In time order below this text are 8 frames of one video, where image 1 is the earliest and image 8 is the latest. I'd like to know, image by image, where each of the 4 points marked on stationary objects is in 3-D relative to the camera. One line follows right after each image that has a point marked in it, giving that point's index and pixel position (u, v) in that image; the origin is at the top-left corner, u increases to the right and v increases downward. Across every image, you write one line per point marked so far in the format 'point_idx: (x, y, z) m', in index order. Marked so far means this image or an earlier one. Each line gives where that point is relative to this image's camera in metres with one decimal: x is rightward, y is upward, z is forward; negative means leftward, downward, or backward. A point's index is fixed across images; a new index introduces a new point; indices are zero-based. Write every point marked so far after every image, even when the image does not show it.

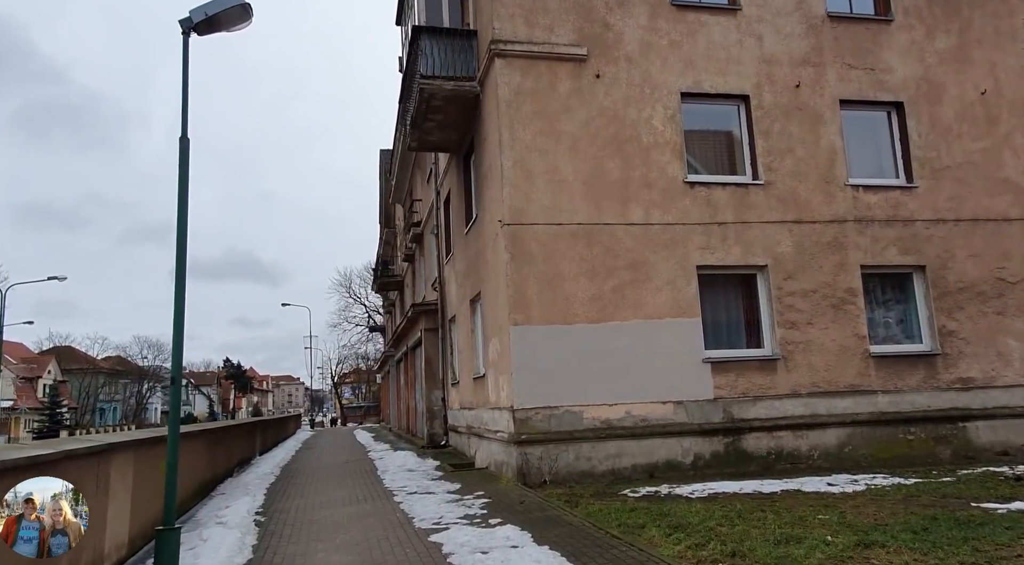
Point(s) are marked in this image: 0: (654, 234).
0: (+2.2, +0.7, +11.3) m
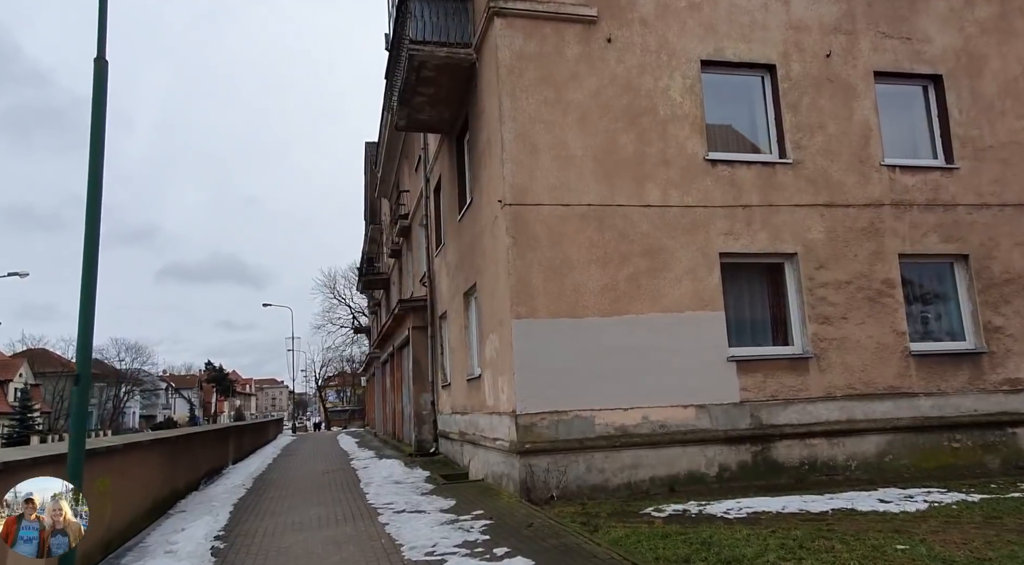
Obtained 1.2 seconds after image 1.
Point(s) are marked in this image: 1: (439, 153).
0: (+2.2, +0.9, +10.0) m
1: (-1.5, +2.8, +15.4) m
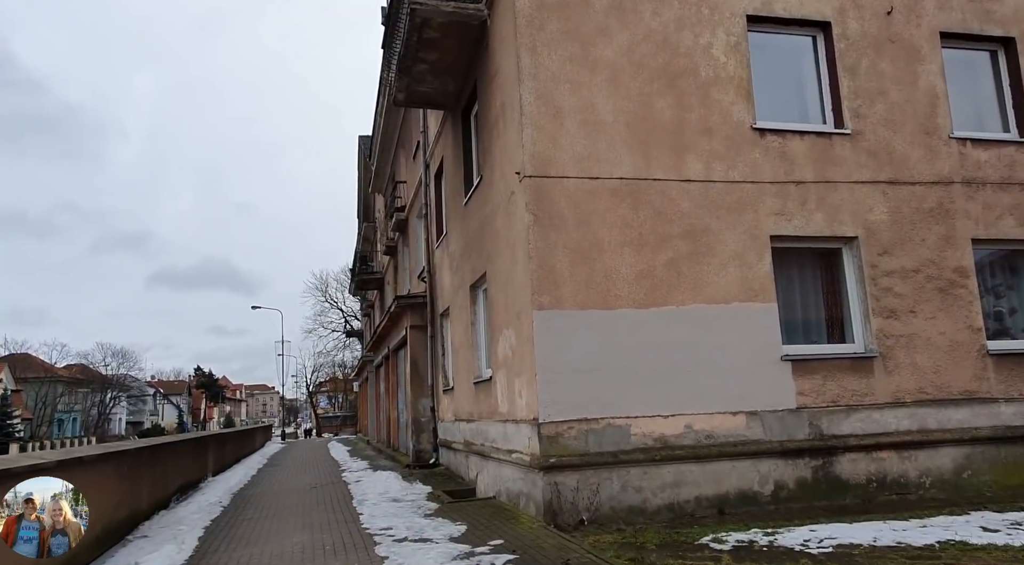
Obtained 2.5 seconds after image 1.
0: (+2.4, +1.1, +8.7) m
1: (-1.3, +2.9, +14.0) m
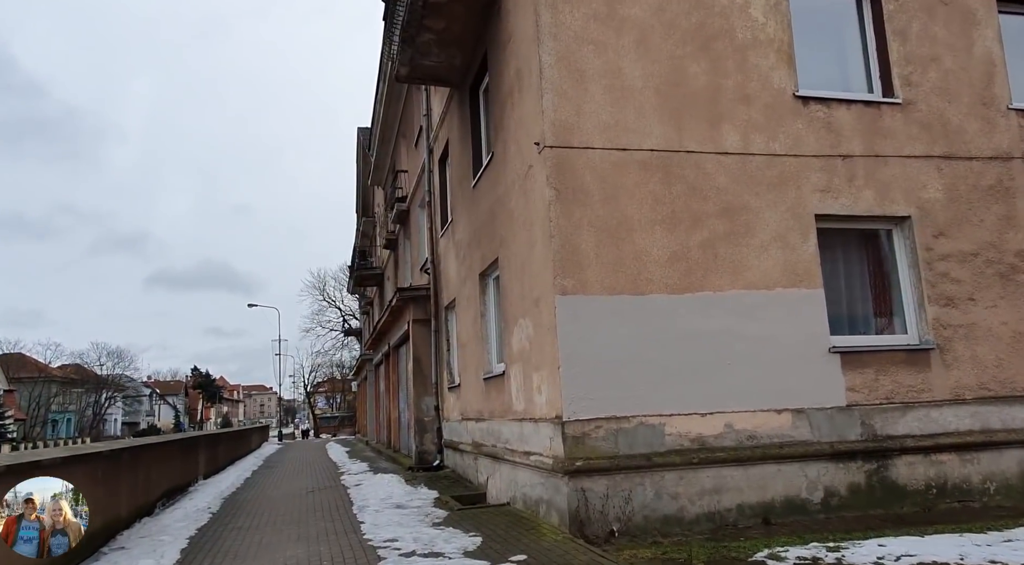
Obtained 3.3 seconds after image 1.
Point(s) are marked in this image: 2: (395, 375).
0: (+2.6, +1.2, +7.8) m
1: (-1.2, +3.0, +13.1) m
2: (-3.1, -2.5, +19.4) m
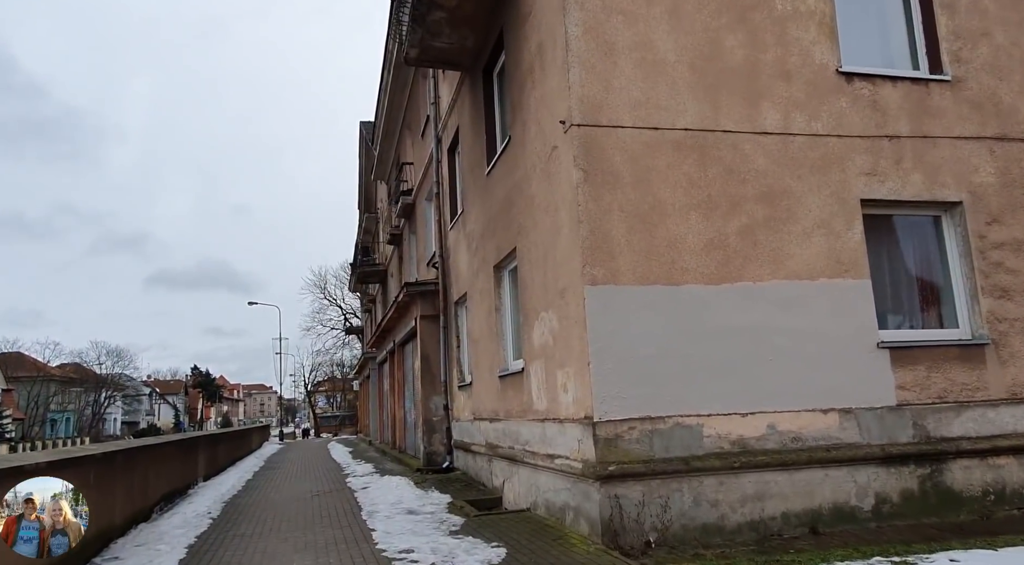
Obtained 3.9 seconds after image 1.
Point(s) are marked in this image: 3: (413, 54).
0: (+2.8, +1.3, +7.2) m
1: (-0.9, +3.1, +12.6) m
2: (-2.9, -2.4, +18.8) m
3: (-1.5, +3.4, +10.7) m
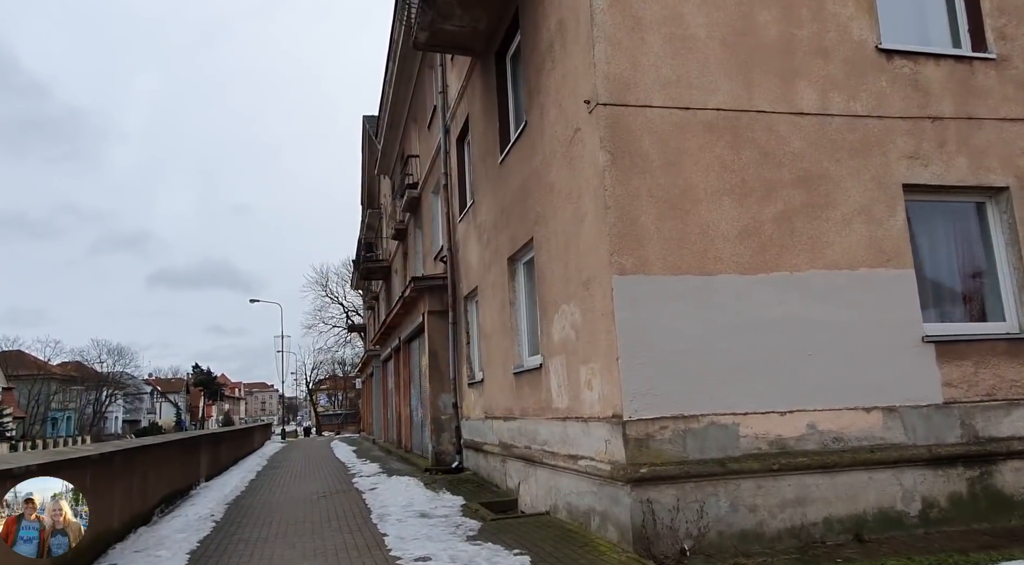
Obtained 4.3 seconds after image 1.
0: (+3.0, +1.4, +6.8) m
1: (-0.7, +3.3, +12.2) m
2: (-2.7, -2.2, +18.4) m
3: (-1.3, +3.5, +10.3) m
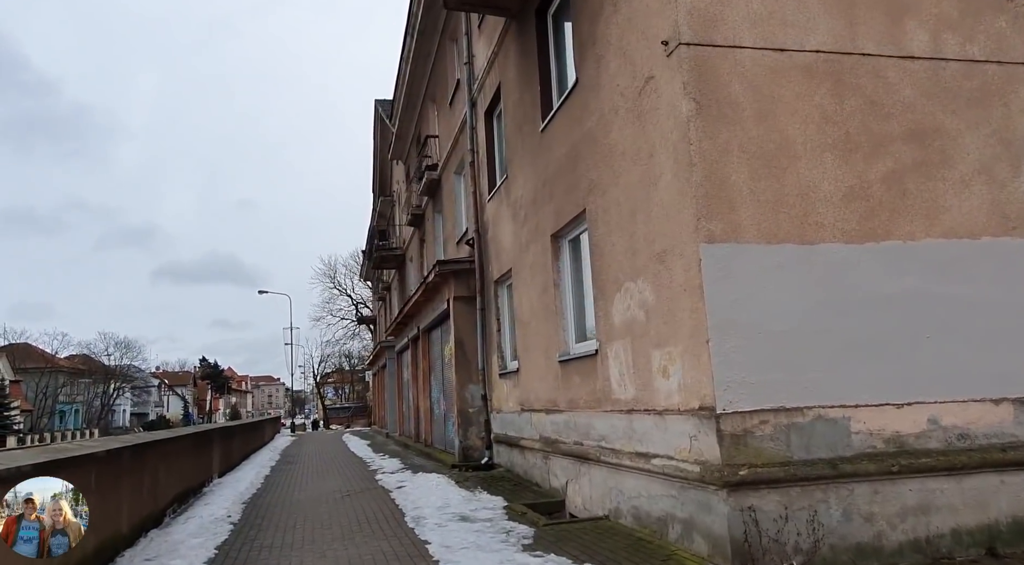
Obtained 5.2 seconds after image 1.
0: (+3.5, +1.6, +5.9) m
1: (-0.2, +3.5, +11.2) m
2: (-2.1, -1.9, +17.5) m
3: (-0.7, +3.7, +9.4) m
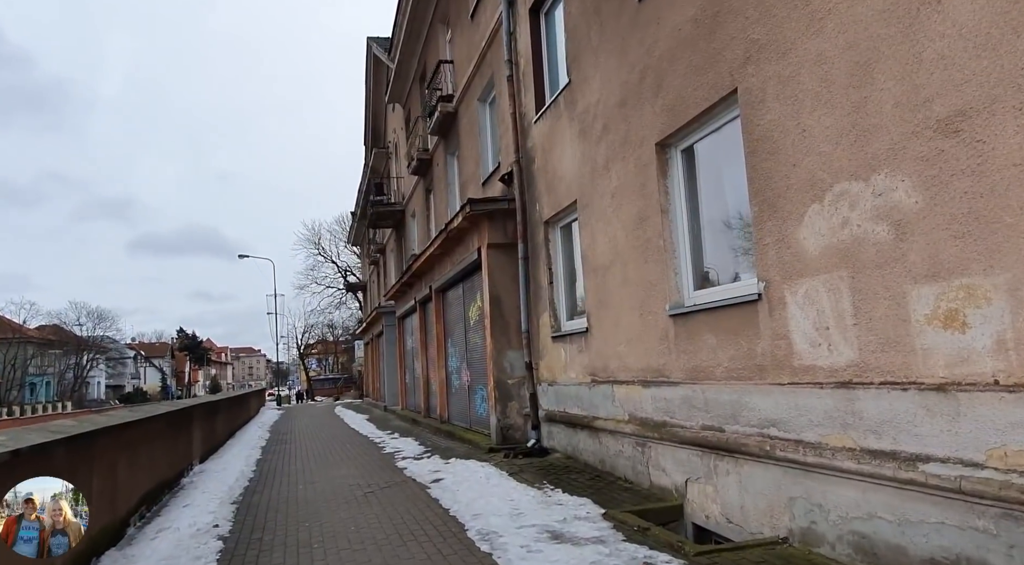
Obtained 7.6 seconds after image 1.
0: (+4.4, +2.2, +3.4) m
1: (+0.6, +4.3, +8.6) m
2: (-1.5, -0.9, +15.1) m
3: (+0.1, +4.4, +6.7) m
